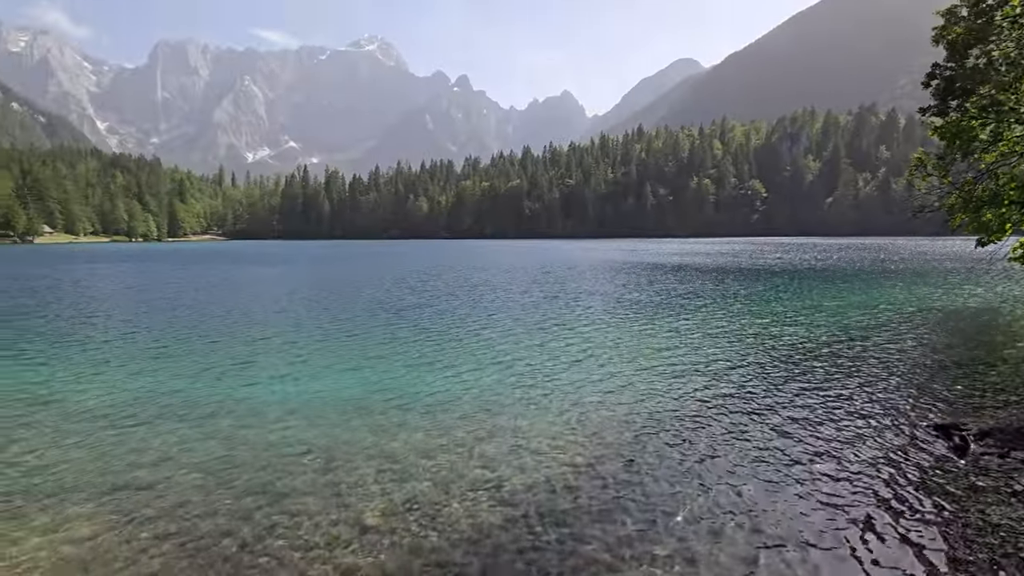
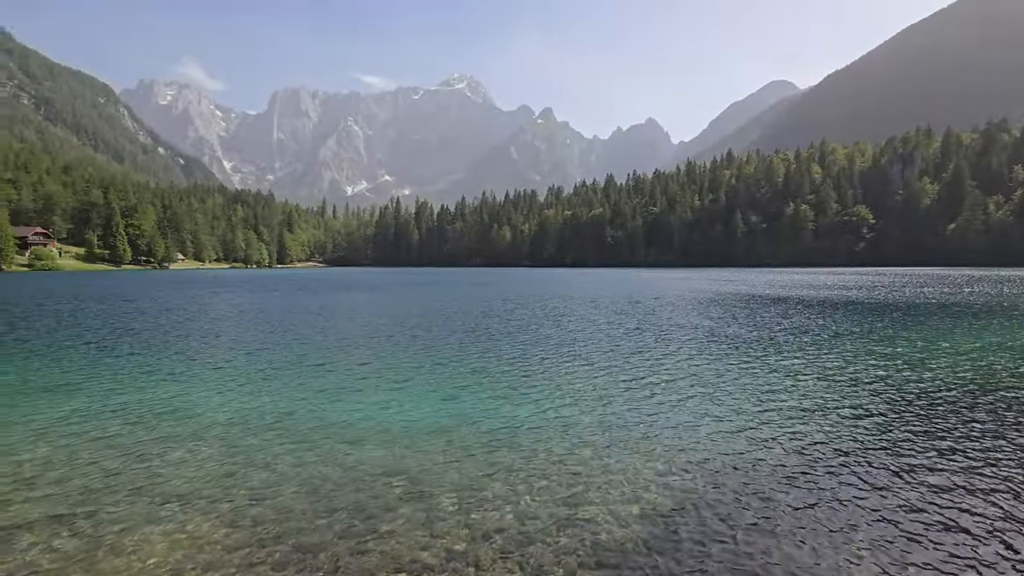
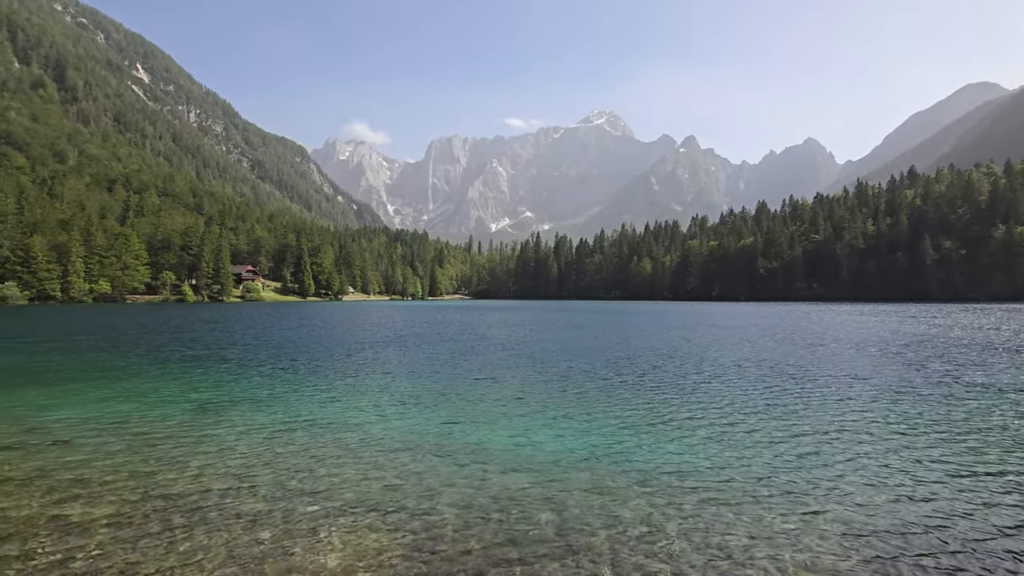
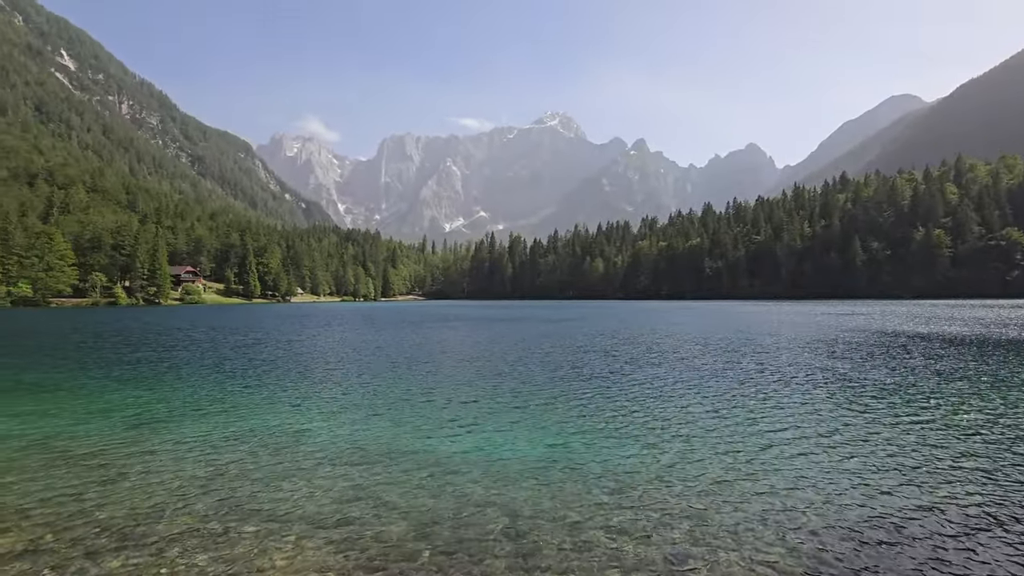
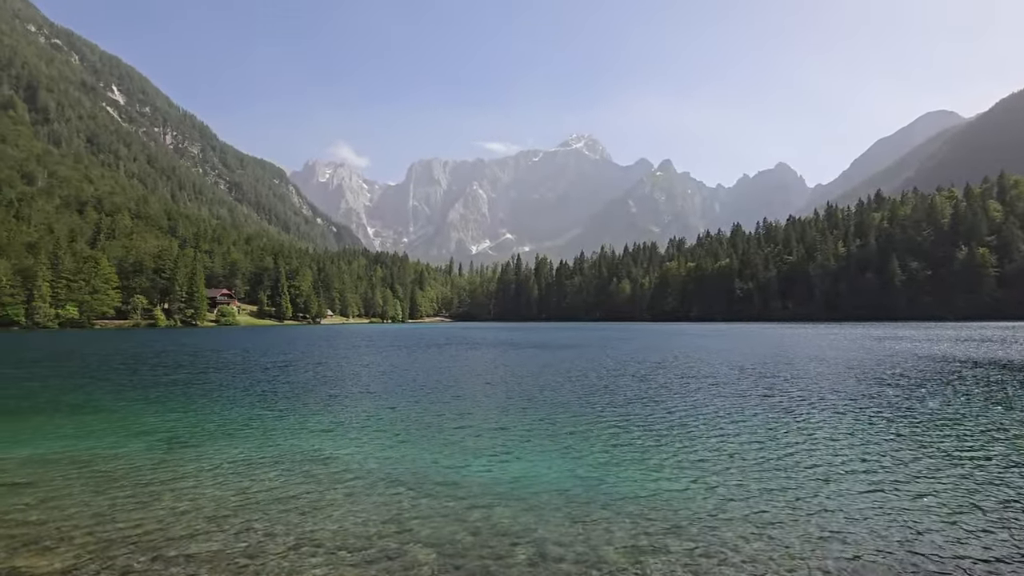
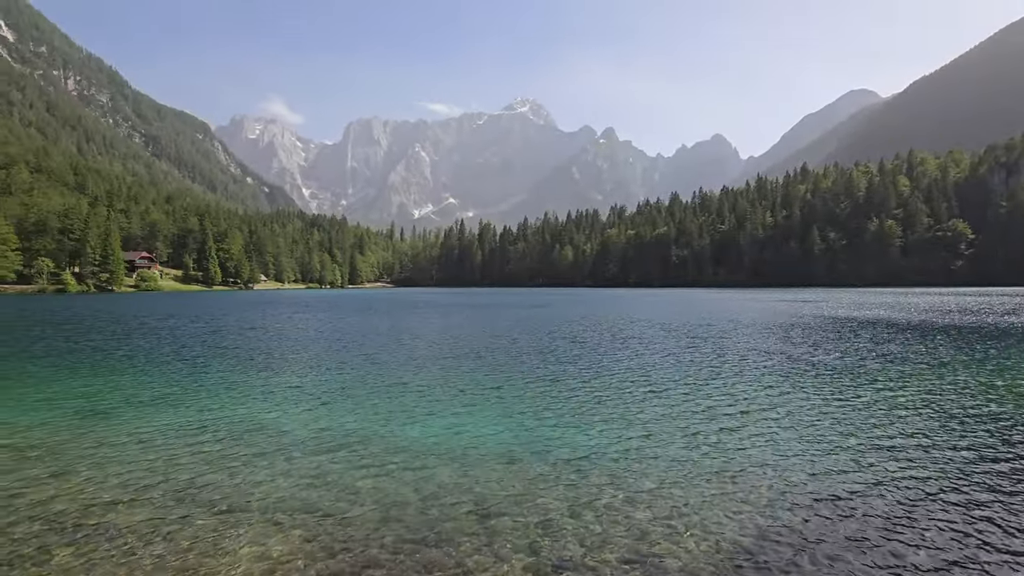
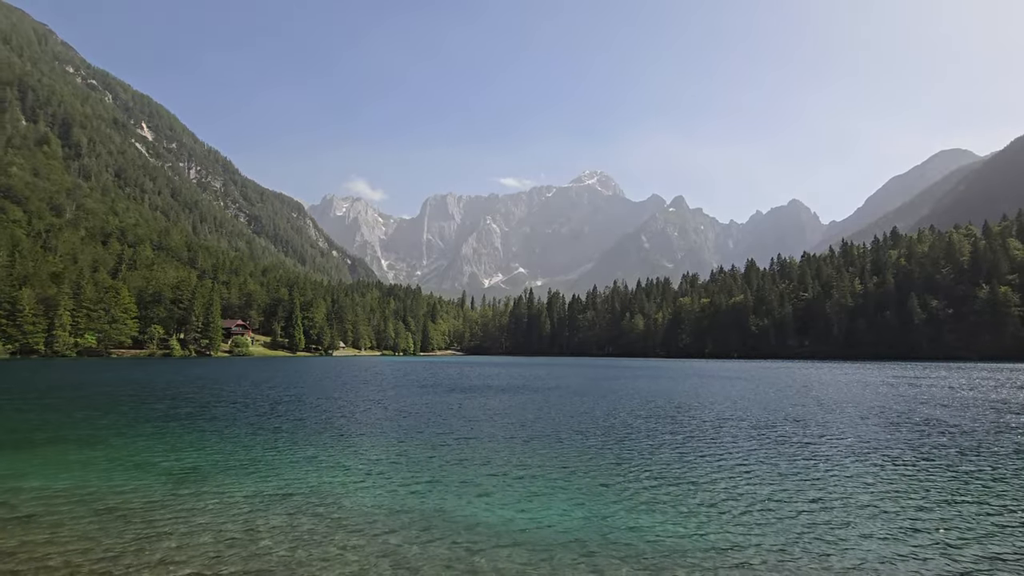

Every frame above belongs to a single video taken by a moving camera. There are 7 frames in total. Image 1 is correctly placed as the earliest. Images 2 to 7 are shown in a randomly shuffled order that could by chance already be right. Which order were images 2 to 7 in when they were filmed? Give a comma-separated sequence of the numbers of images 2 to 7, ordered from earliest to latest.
2, 6, 4, 5, 7, 3
